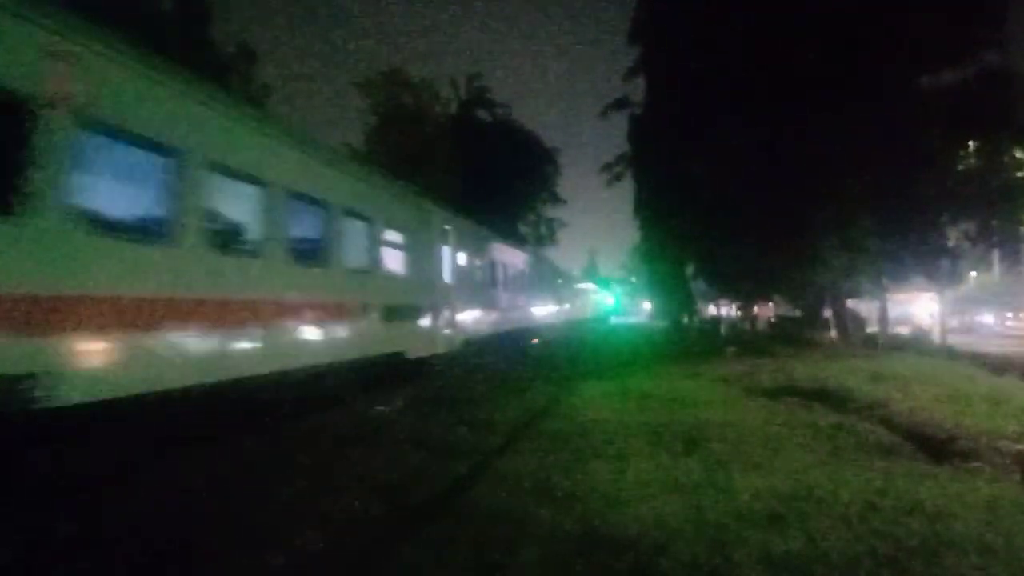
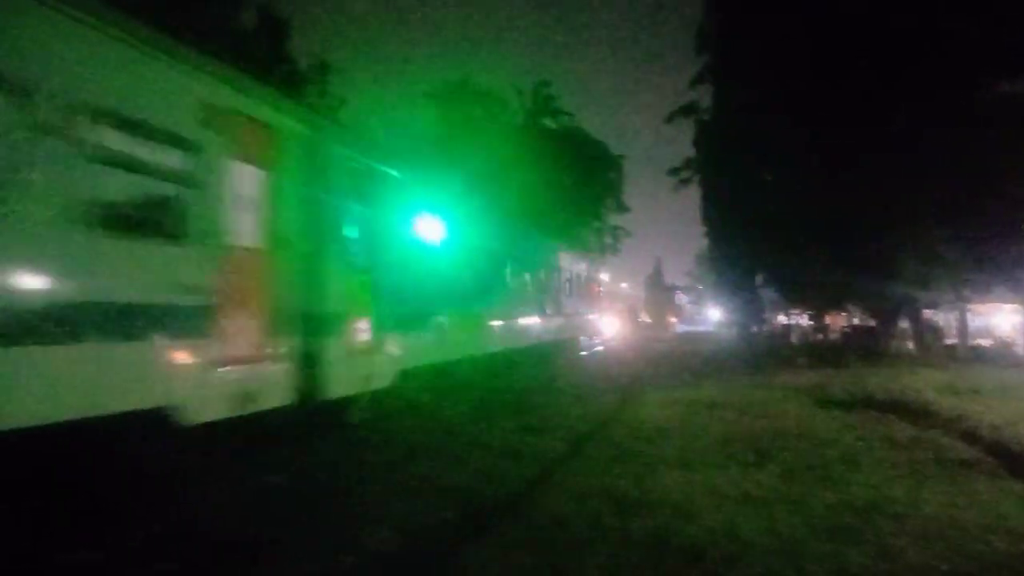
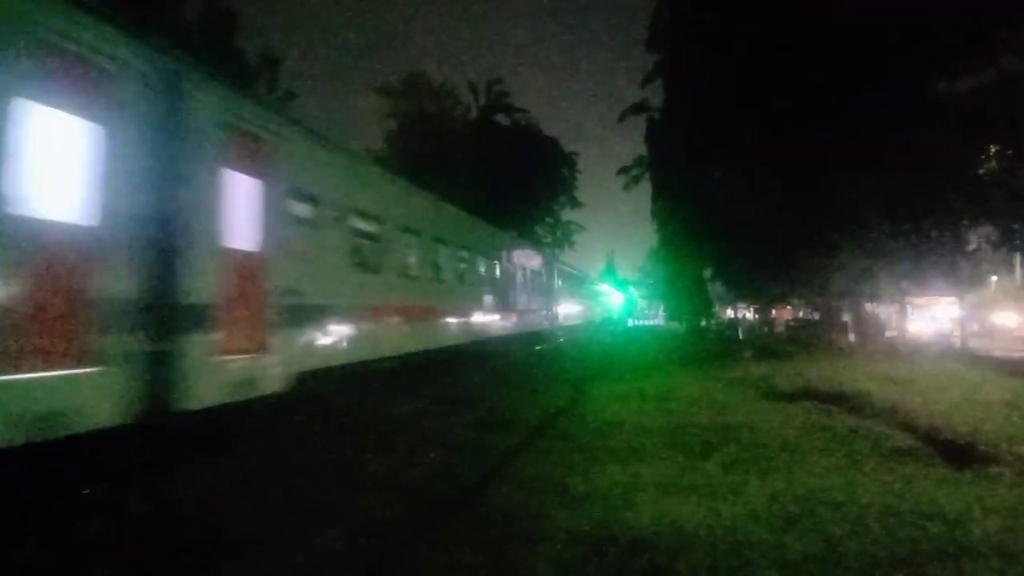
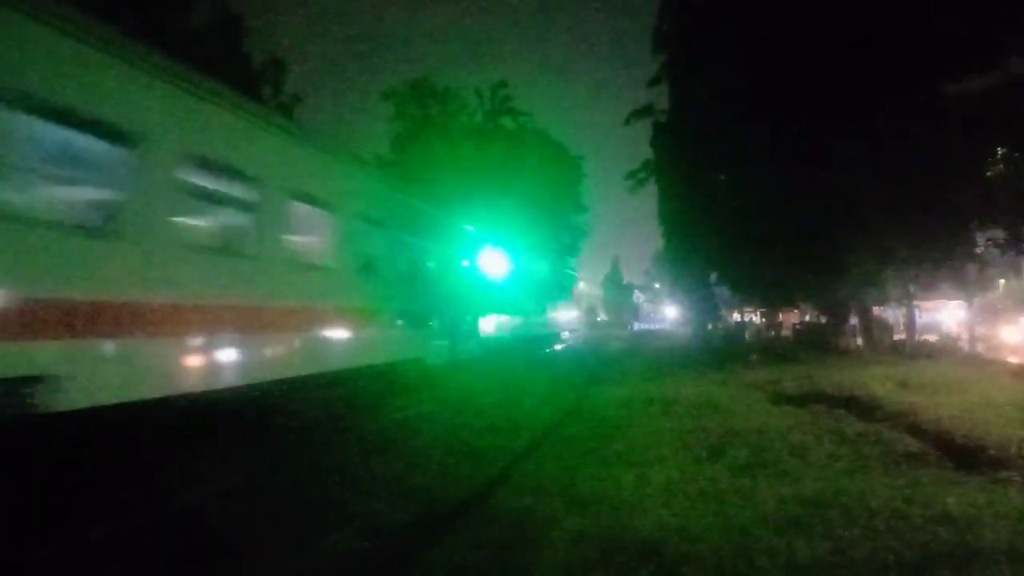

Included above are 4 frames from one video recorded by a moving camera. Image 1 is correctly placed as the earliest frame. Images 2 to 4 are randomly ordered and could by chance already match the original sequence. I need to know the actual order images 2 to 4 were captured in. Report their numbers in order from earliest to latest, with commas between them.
3, 4, 2
